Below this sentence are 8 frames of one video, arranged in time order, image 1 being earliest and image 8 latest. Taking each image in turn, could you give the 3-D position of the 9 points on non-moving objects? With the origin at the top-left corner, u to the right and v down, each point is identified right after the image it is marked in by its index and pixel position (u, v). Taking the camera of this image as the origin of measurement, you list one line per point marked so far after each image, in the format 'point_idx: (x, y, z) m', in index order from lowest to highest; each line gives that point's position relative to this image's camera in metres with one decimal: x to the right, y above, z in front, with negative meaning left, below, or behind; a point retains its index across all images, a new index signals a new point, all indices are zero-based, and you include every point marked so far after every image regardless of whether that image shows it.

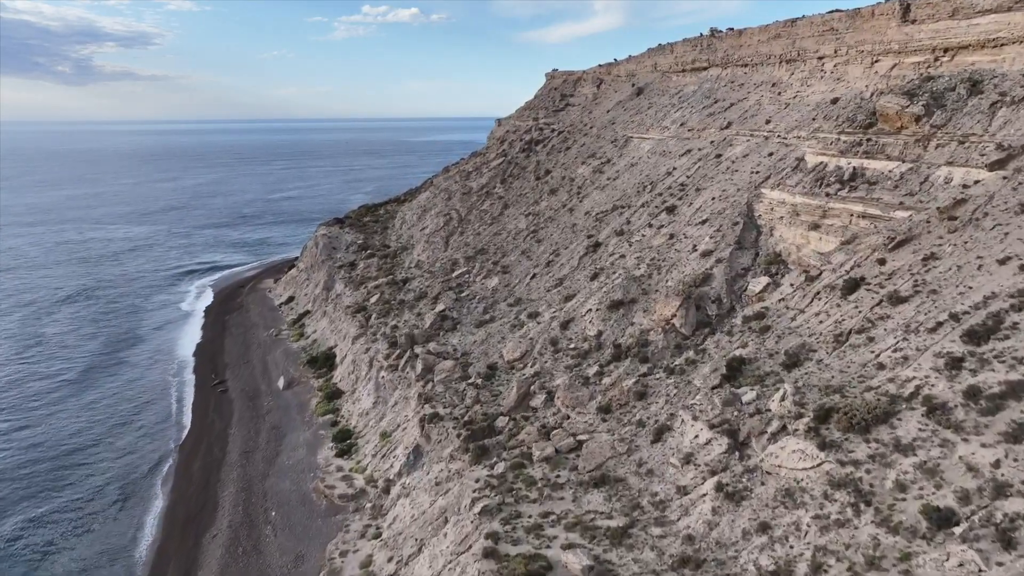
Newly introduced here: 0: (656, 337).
0: (+4.5, -1.5, +19.9) m
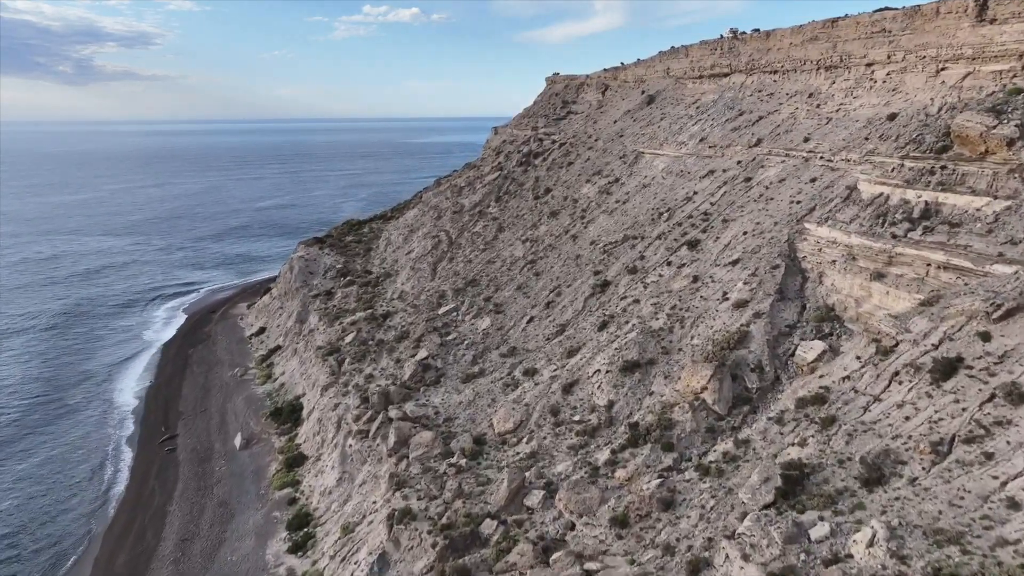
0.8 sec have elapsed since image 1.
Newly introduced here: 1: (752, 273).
0: (+4.3, -3.2, +15.9) m
1: (+7.1, +0.5, +18.8) m
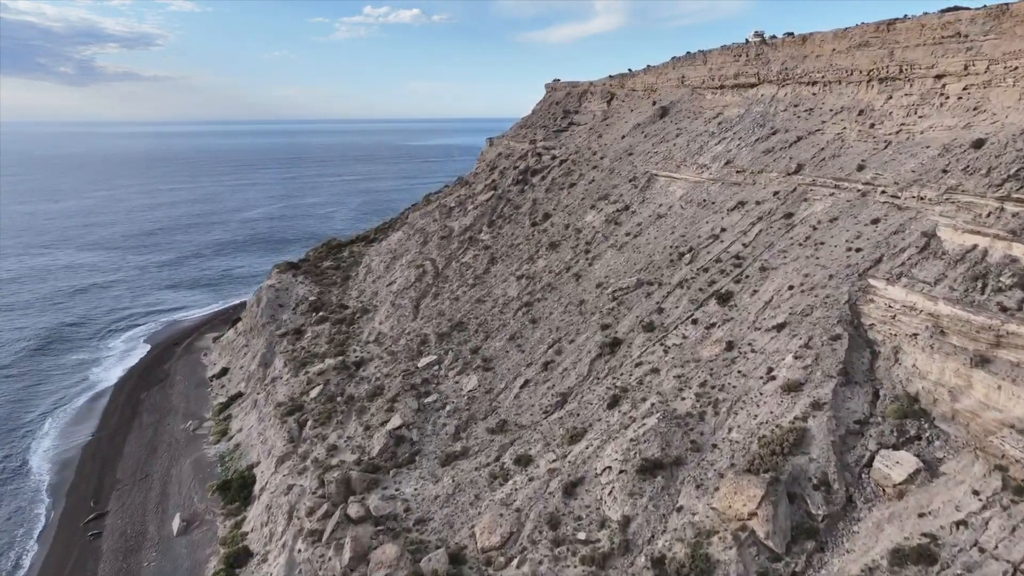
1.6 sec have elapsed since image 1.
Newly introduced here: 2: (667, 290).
0: (+4.0, -4.9, +11.9) m
1: (+6.8, -1.3, +14.7) m
2: (+4.7, 0.0, +19.4) m
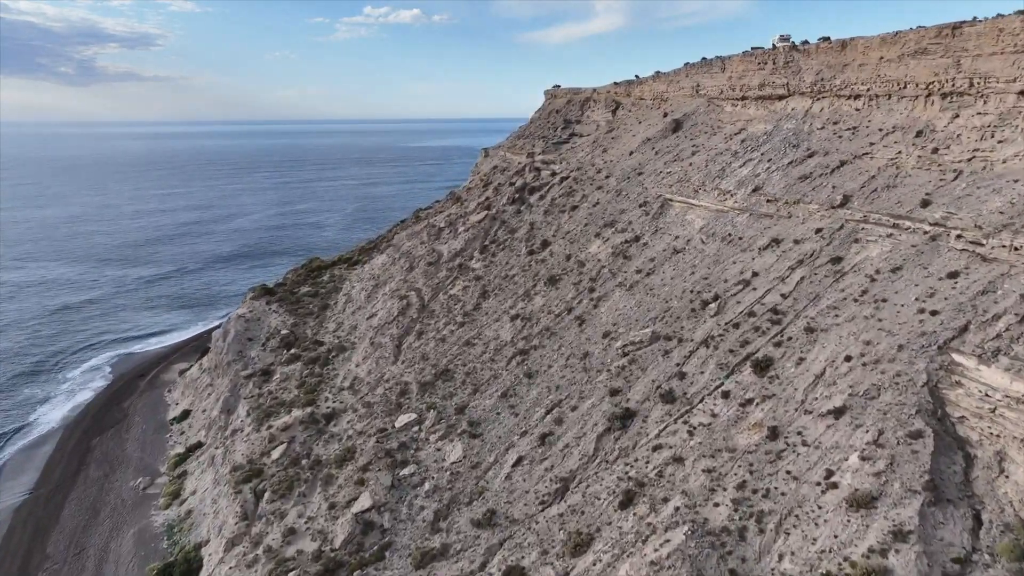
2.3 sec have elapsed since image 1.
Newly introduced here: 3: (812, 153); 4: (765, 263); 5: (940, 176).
0: (+3.7, -6.4, +8.6) m
1: (+6.6, -2.8, +11.5) m
2: (+4.5, -1.5, +16.1) m
3: (+9.1, +4.1, +19.2) m
4: (+6.8, +0.7, +17.0) m
5: (+10.4, +2.7, +15.4) m
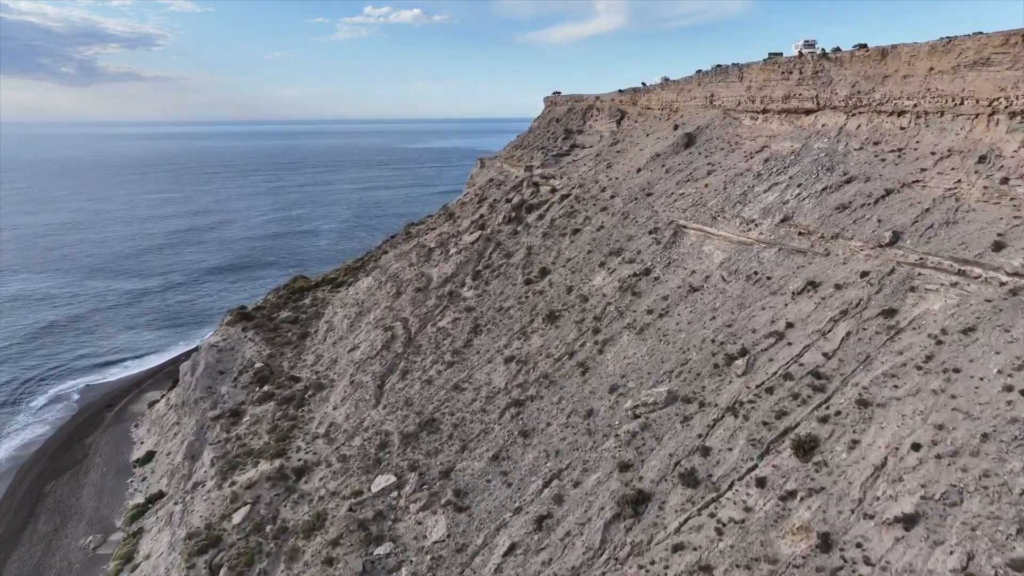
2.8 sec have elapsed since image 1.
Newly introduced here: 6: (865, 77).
0: (+3.5, -7.6, +6.1) m
1: (+6.4, -4.0, +9.0) m
2: (+4.3, -2.7, +13.6) m
3: (+8.9, +2.9, +16.7) m
4: (+6.6, -0.5, +14.5) m
5: (+10.3, +1.5, +12.9) m
6: (+10.0, +6.0, +17.9) m
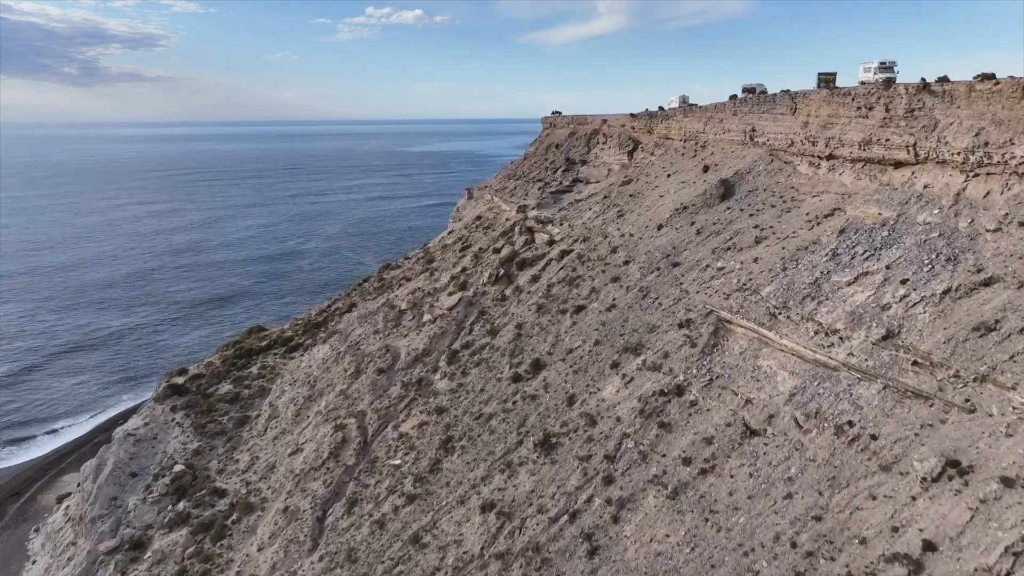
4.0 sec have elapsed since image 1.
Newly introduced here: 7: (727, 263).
0: (+3.0, -10.3, +0.6) m
1: (+5.9, -6.7, +3.5) m
2: (+3.8, -5.4, +8.1) m
3: (+8.4, +0.2, +11.2) m
4: (+6.1, -3.3, +8.9) m
5: (+9.8, -1.2, +7.4) m
6: (+9.5, +3.2, +12.3) m
7: (+5.5, +0.7, +16.2) m
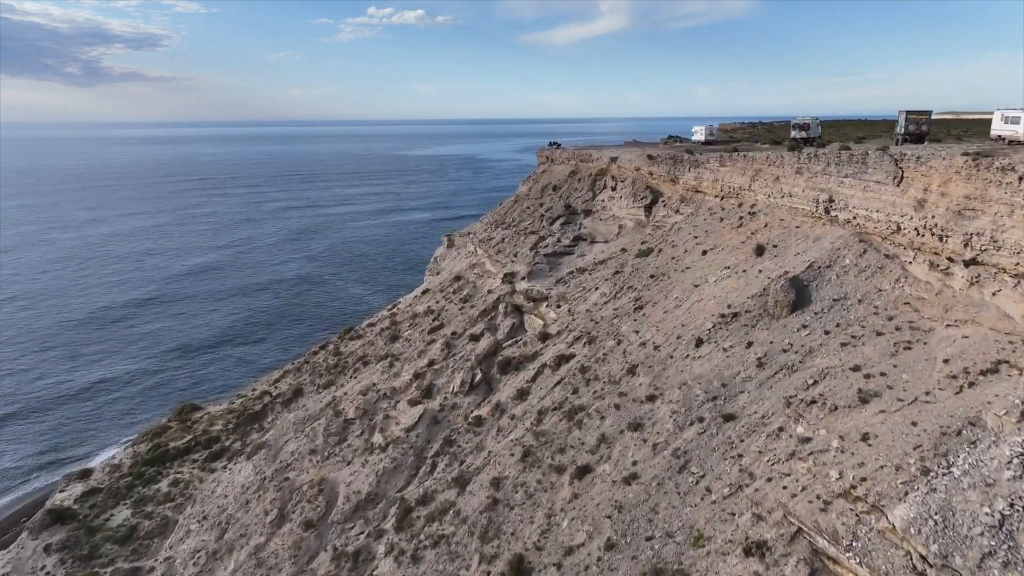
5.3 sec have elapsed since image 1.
0: (+2.4, -13.3, -5.3) m
1: (+5.3, -9.7, -2.5) m
2: (+3.2, -8.4, +2.1) m
3: (+7.9, -2.9, +5.2) m
4: (+5.5, -6.3, +3.0) m
5: (+9.2, -4.2, +1.4) m
6: (+8.9, +0.2, +6.4) m
7: (+4.9, -2.3, +10.2) m
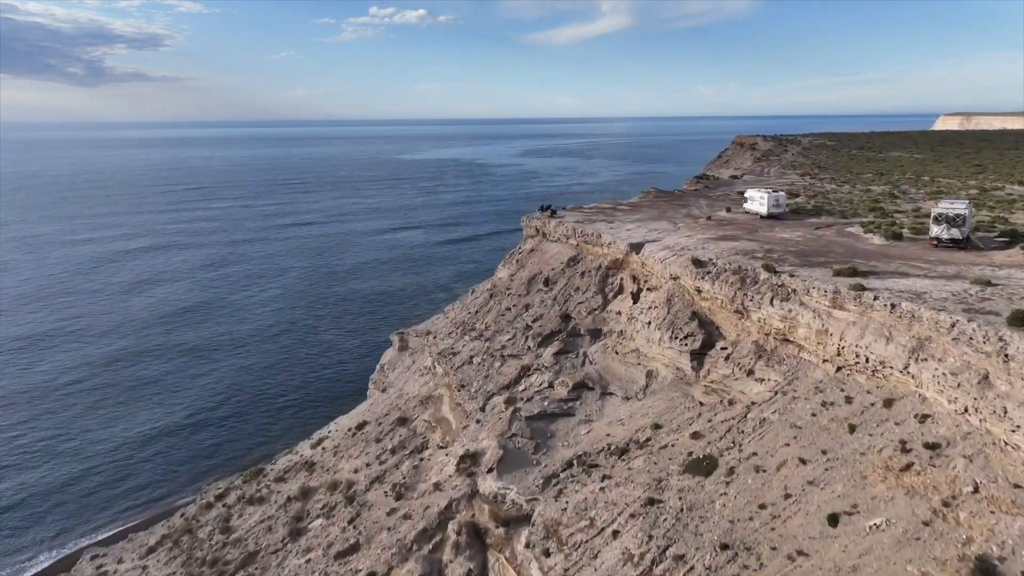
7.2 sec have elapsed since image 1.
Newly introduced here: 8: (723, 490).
0: (+1.5, -17.3, -13.5) m
1: (+4.4, -13.6, -10.7) m
2: (+2.4, -12.4, -6.1) m
3: (+7.0, -6.8, -3.0) m
4: (+4.7, -10.2, -5.2) m
5: (+8.3, -8.1, -6.8) m
6: (+8.1, -3.7, -1.8) m
7: (+4.1, -6.3, +2.0) m
8: (+3.1, -3.1, +9.3) m
